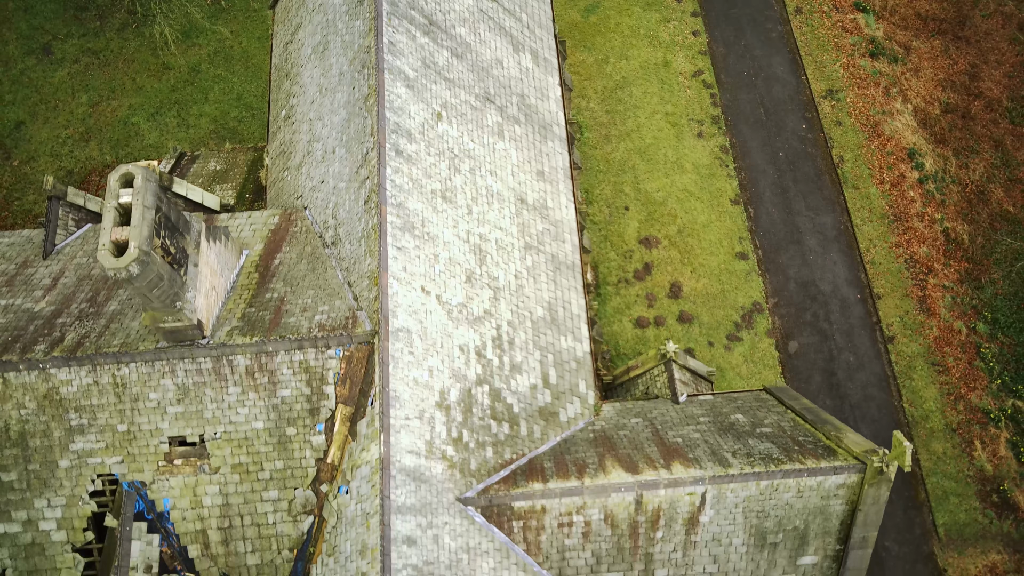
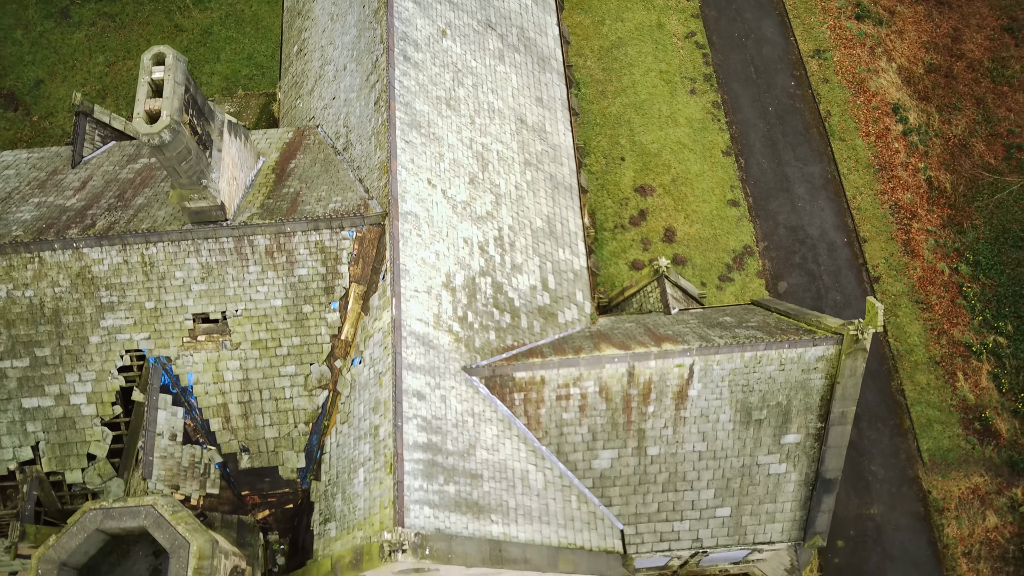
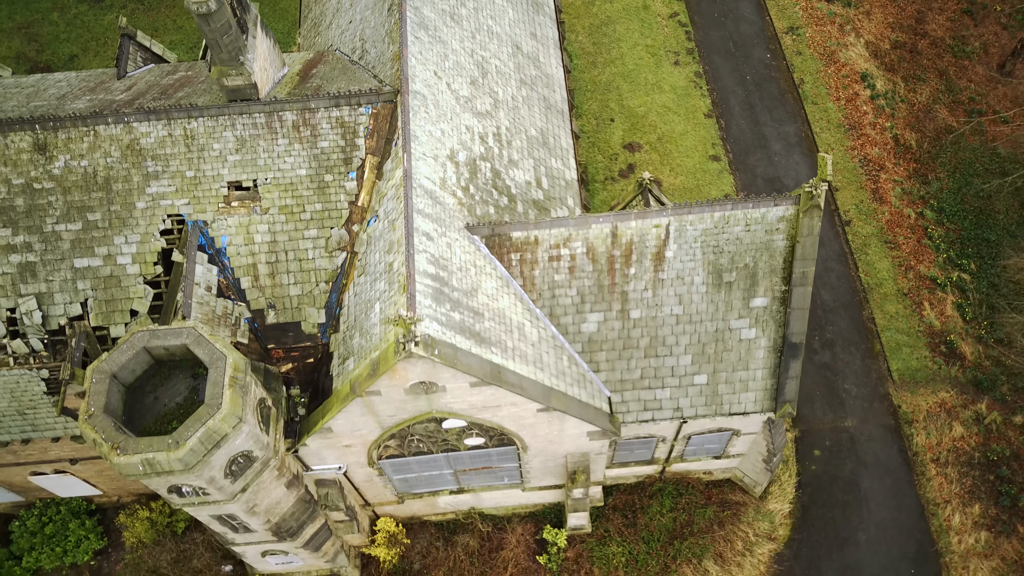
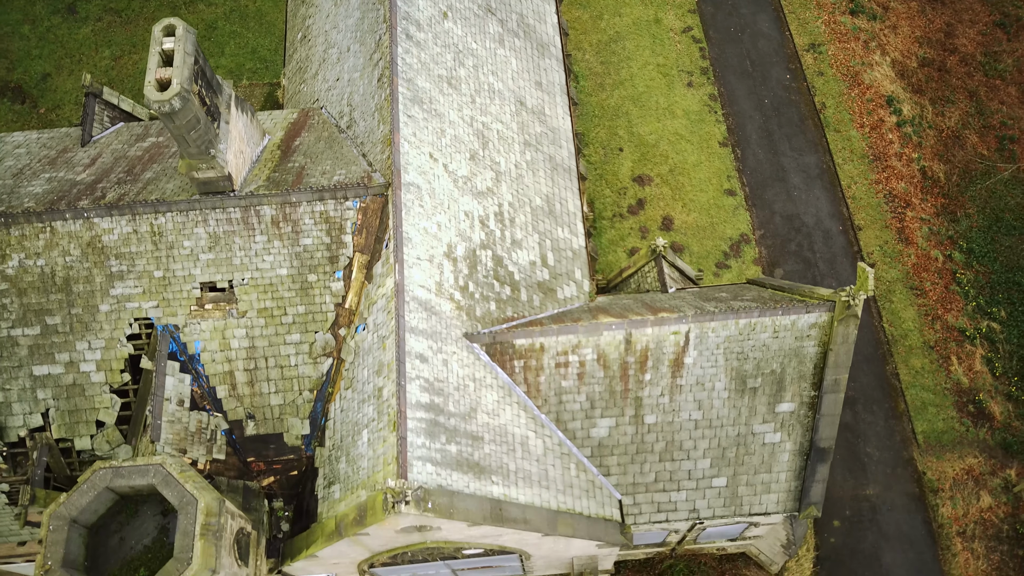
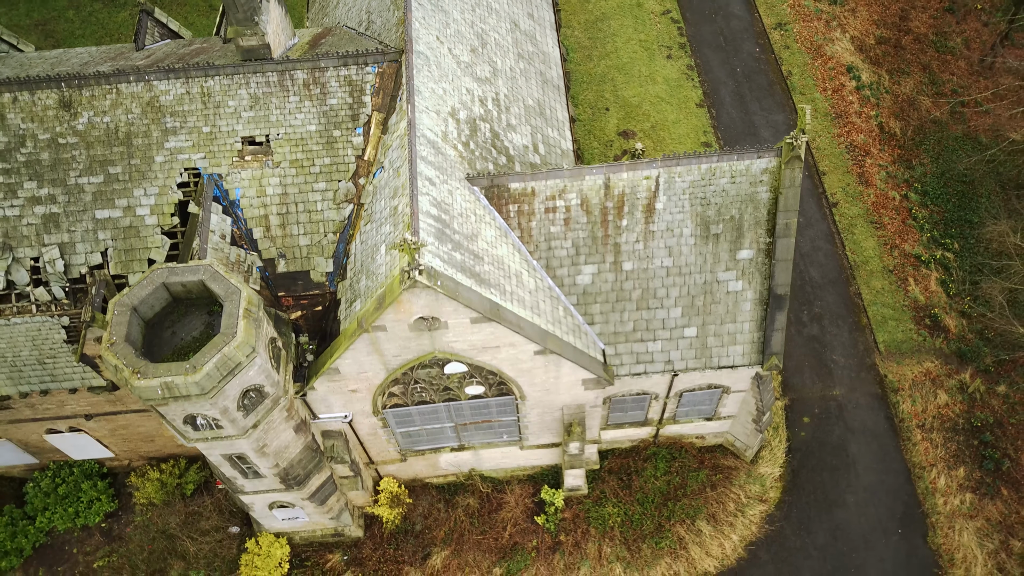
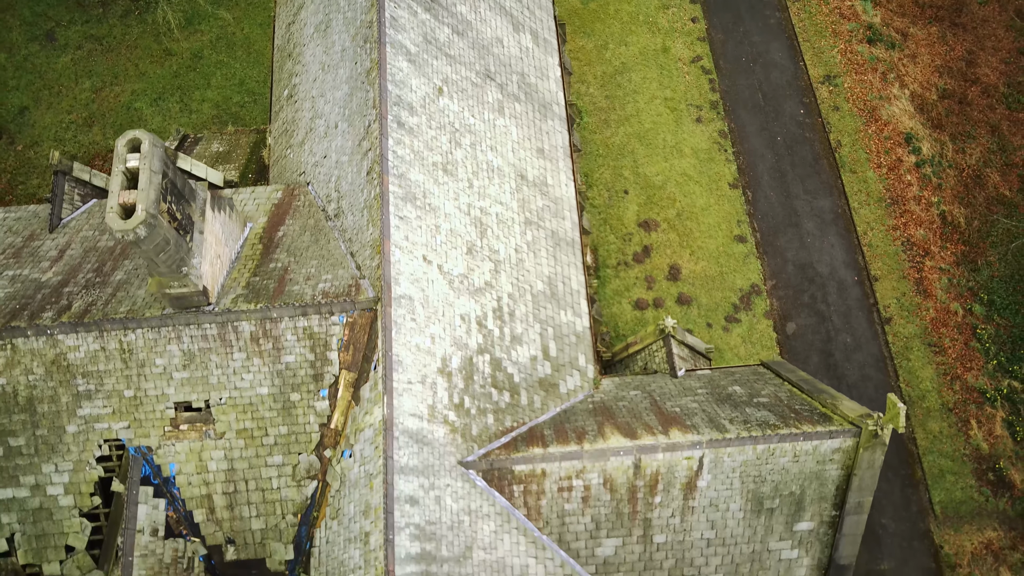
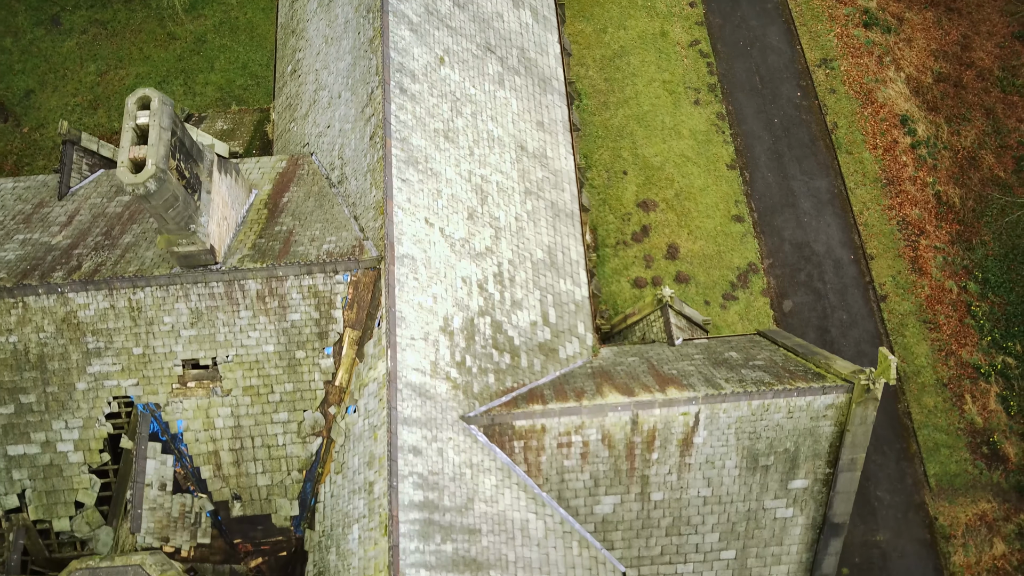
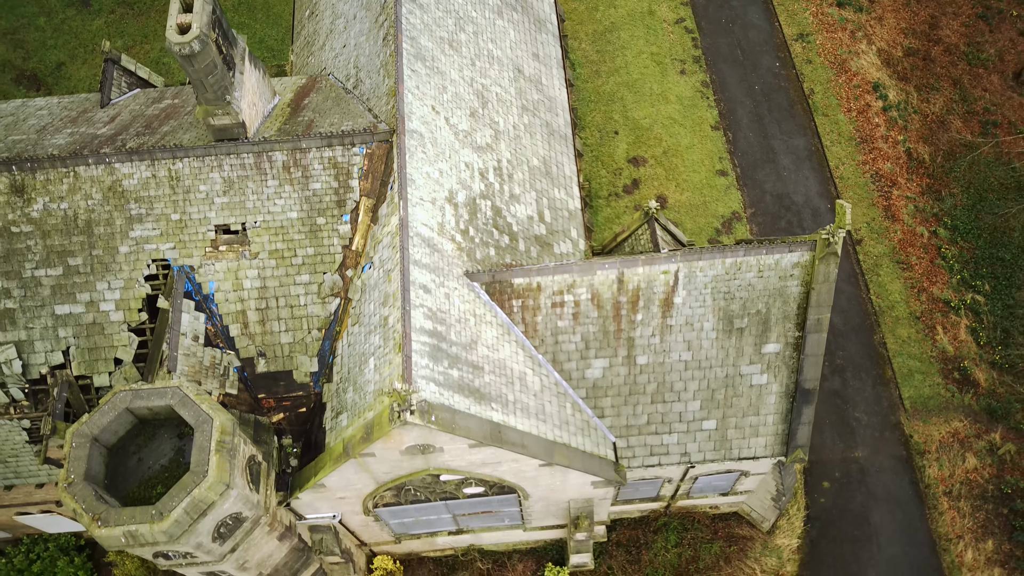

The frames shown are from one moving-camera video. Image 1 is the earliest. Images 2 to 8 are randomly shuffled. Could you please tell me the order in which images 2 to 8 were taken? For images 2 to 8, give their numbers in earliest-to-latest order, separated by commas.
6, 7, 2, 4, 8, 3, 5
